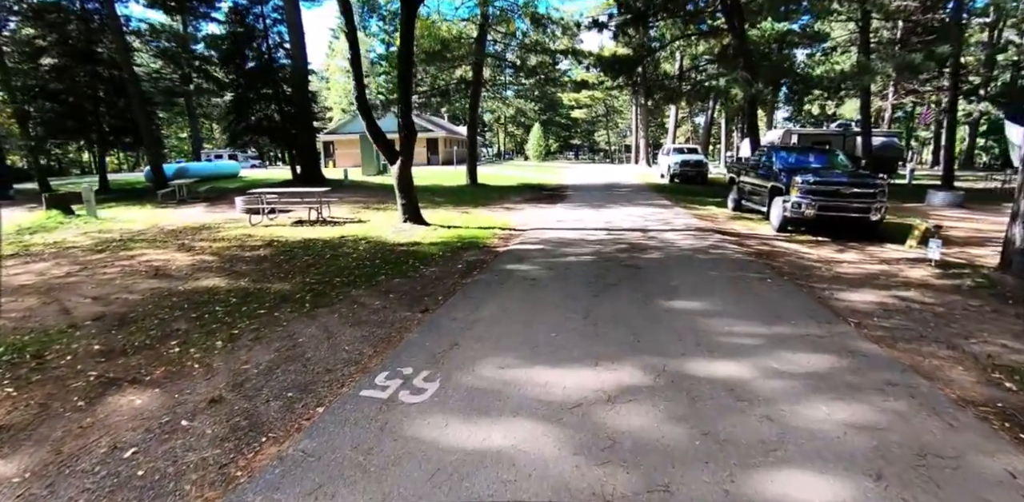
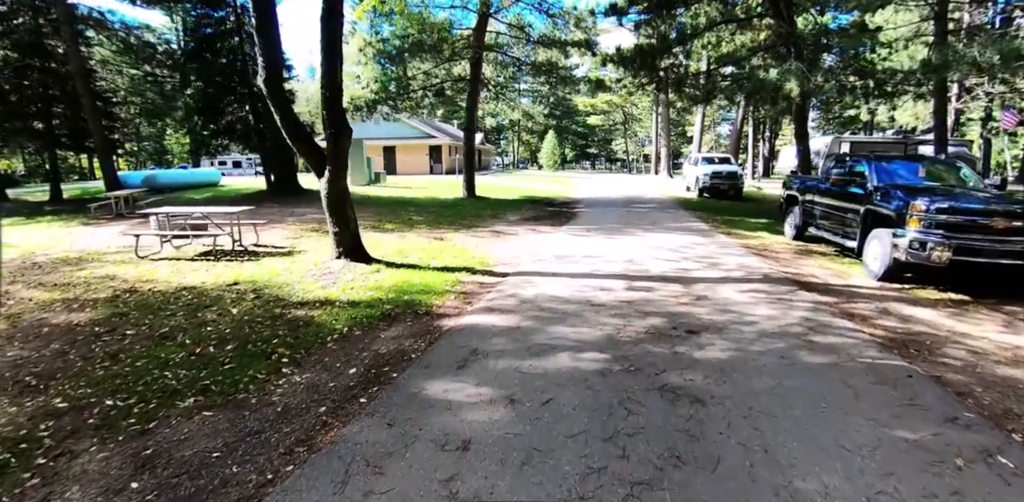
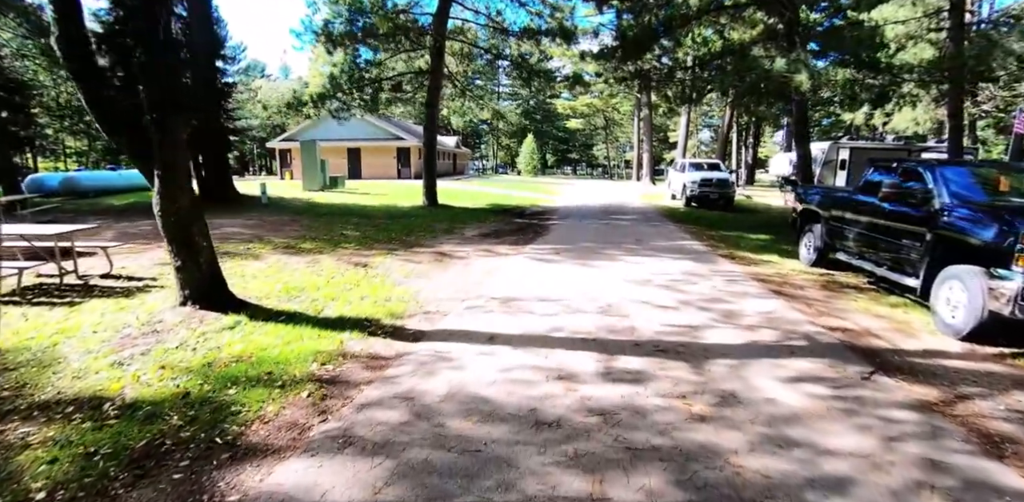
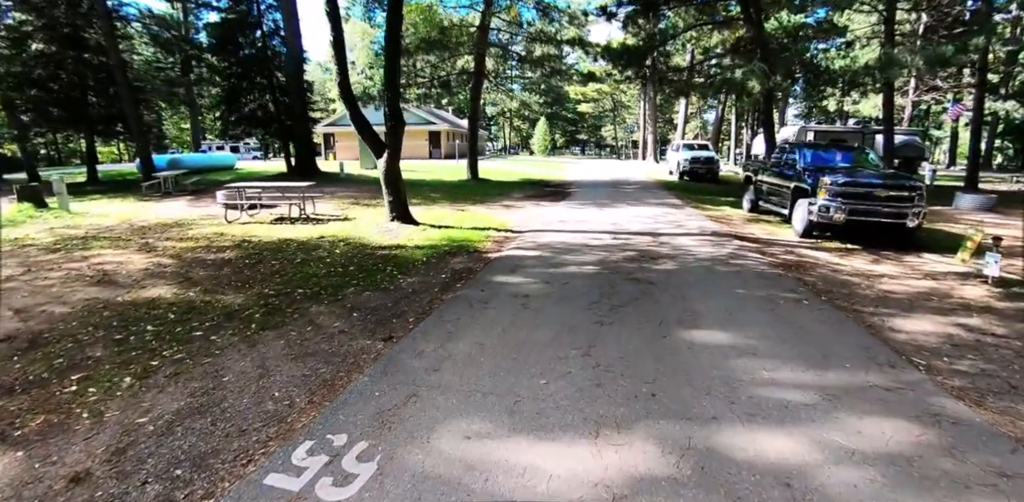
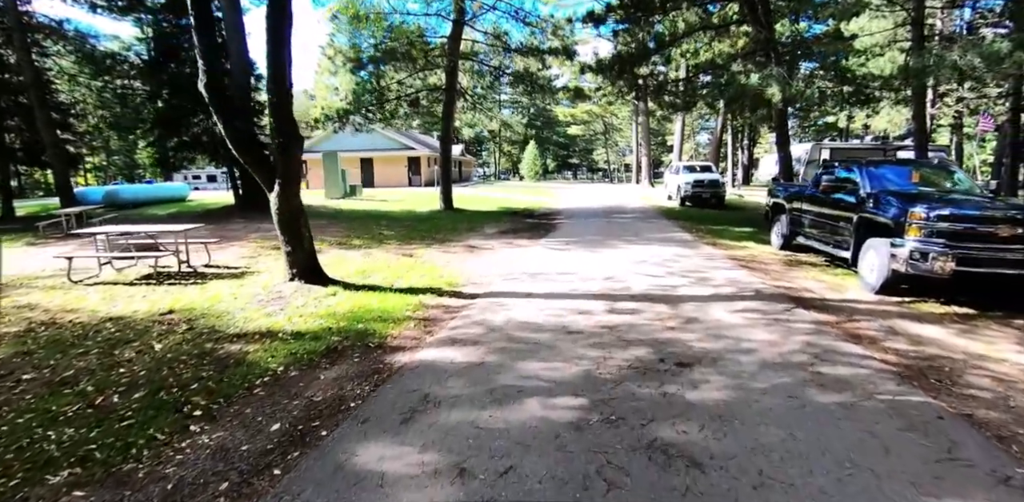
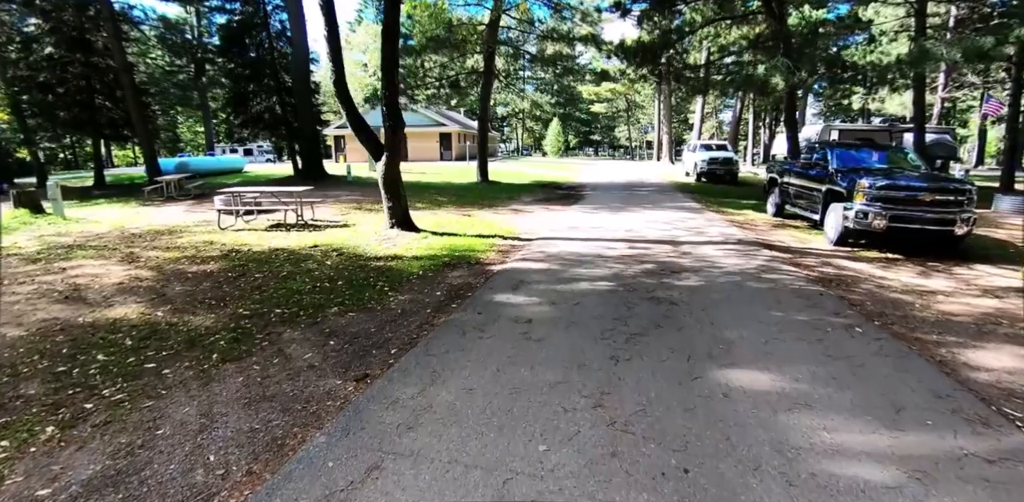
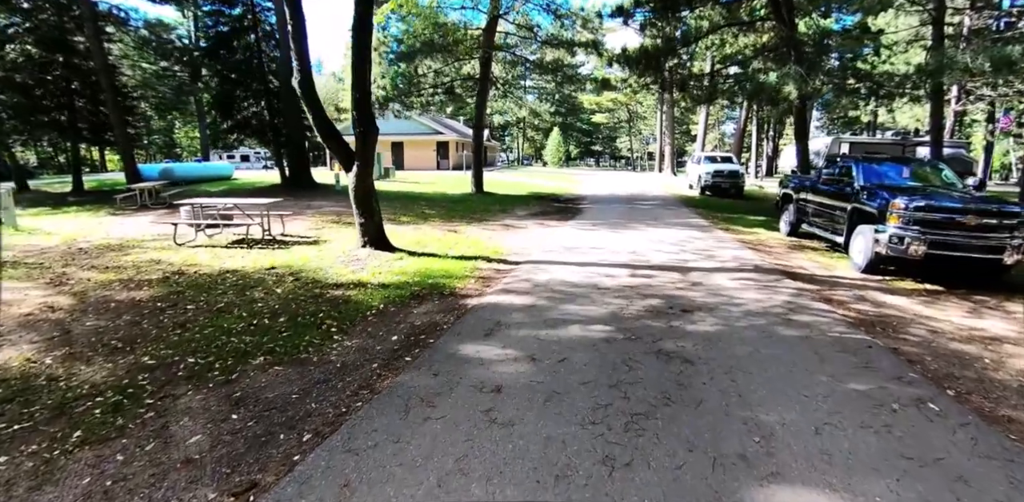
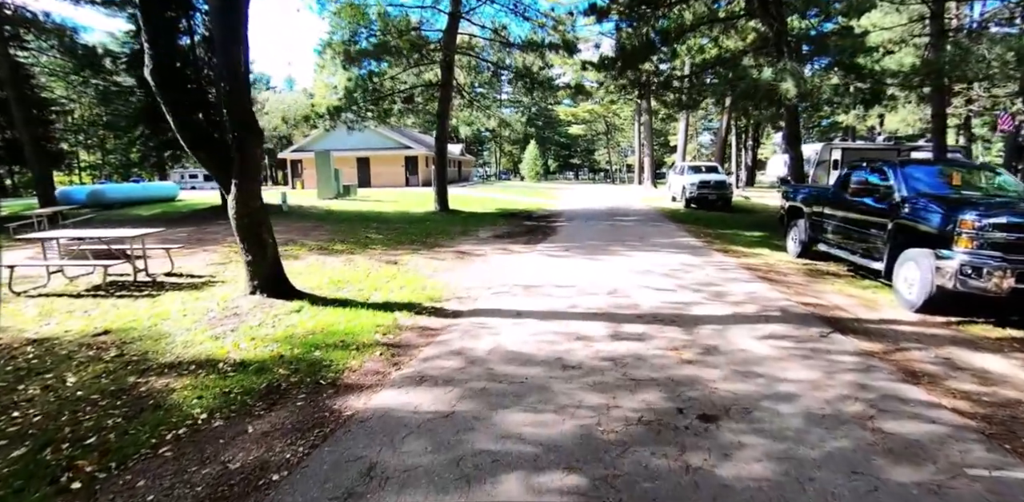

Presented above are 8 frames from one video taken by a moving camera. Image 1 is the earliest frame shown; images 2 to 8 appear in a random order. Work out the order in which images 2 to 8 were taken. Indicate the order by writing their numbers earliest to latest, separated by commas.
4, 6, 7, 2, 5, 8, 3
